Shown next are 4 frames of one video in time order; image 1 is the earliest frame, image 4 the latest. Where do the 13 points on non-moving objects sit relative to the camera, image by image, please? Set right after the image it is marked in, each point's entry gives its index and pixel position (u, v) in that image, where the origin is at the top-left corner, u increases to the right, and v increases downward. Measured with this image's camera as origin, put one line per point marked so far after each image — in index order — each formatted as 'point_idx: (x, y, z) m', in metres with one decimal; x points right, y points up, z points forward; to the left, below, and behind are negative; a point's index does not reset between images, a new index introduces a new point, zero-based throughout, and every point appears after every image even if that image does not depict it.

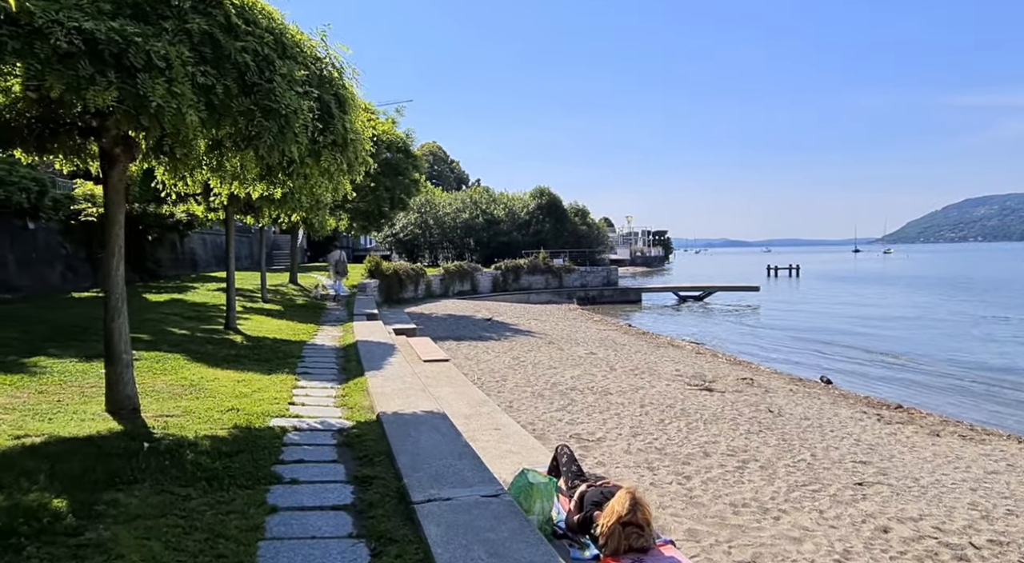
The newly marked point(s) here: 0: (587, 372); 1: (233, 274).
0: (+1.5, -1.8, +14.0) m
1: (-4.9, +0.2, +12.9) m
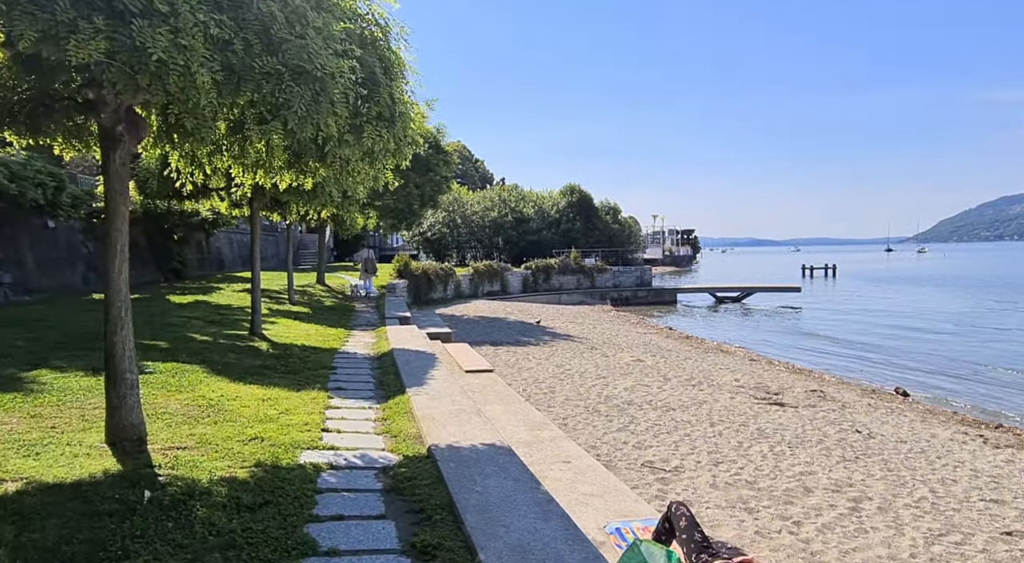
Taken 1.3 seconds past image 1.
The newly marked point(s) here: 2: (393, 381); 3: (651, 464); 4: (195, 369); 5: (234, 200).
0: (+2.3, -1.8, +12.9) m
1: (-4.1, +0.2, +11.9) m
2: (-1.3, -1.1, +8.3) m
3: (+1.4, -1.9, +7.4) m
4: (-3.5, -1.0, +8.1) m
5: (-4.4, +1.3, +11.7) m
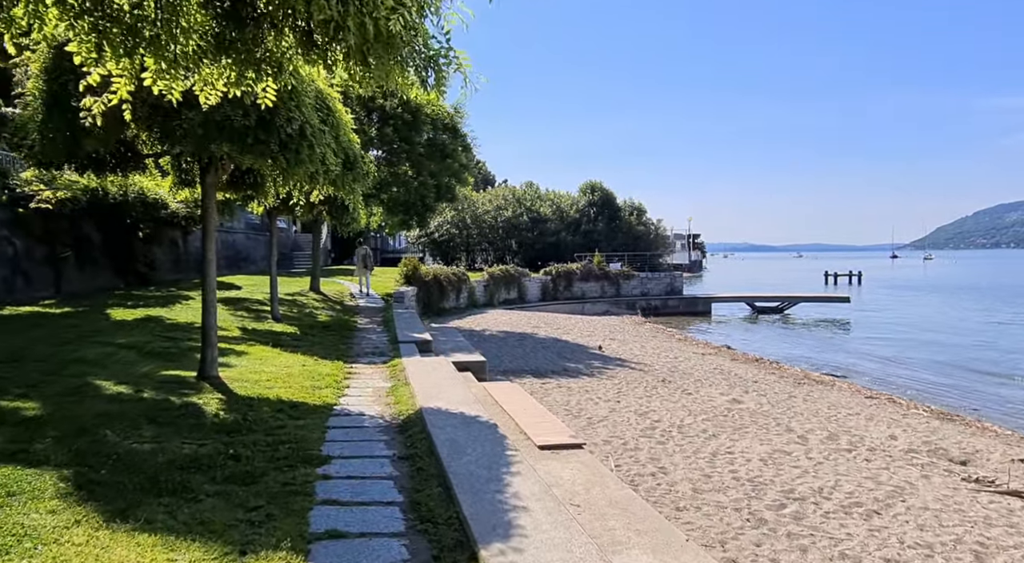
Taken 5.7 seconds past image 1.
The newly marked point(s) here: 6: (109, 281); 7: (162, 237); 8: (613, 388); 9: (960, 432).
0: (+3.2, -2.0, +8.8) m
1: (-3.2, 0.0, +7.9) m
2: (-0.4, -1.3, +4.2) m
3: (+2.3, -2.0, +3.4) m
4: (-2.6, -1.1, +4.0) m
5: (-3.5, +1.2, +7.6) m
6: (-9.6, 0.0, +17.3) m
7: (-9.5, +1.2, +19.6) m
8: (+1.7, -1.8, +12.7) m
9: (+6.7, -2.2, +11.0) m
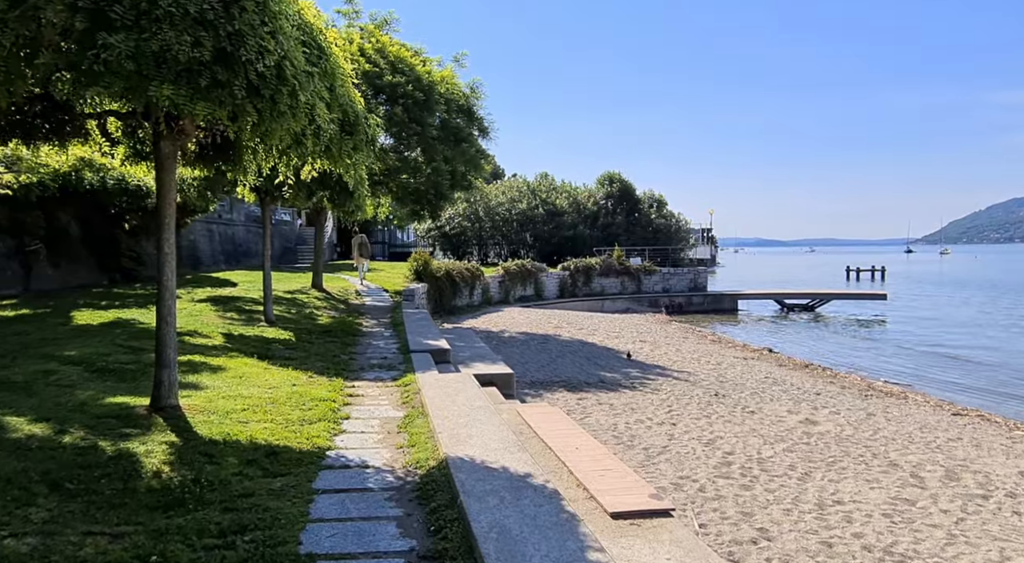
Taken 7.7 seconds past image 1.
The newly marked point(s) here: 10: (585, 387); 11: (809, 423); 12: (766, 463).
0: (+3.6, -2.0, +6.9) m
1: (-2.8, 0.0, +6.0) m
2: (0.0, -1.3, +2.3) m
3: (+2.7, -2.1, +1.5) m
4: (-2.2, -1.1, +2.1) m
5: (-3.1, +1.2, +5.7) m
6: (-9.1, +0.1, +15.6) m
7: (-9.0, +1.3, +17.8) m
8: (+2.2, -1.8, +10.8) m
9: (+7.2, -2.2, +9.1) m
10: (+1.2, -1.7, +11.8) m
11: (+4.2, -2.0, +10.3) m
12: (+2.8, -2.0, +8.0) m
